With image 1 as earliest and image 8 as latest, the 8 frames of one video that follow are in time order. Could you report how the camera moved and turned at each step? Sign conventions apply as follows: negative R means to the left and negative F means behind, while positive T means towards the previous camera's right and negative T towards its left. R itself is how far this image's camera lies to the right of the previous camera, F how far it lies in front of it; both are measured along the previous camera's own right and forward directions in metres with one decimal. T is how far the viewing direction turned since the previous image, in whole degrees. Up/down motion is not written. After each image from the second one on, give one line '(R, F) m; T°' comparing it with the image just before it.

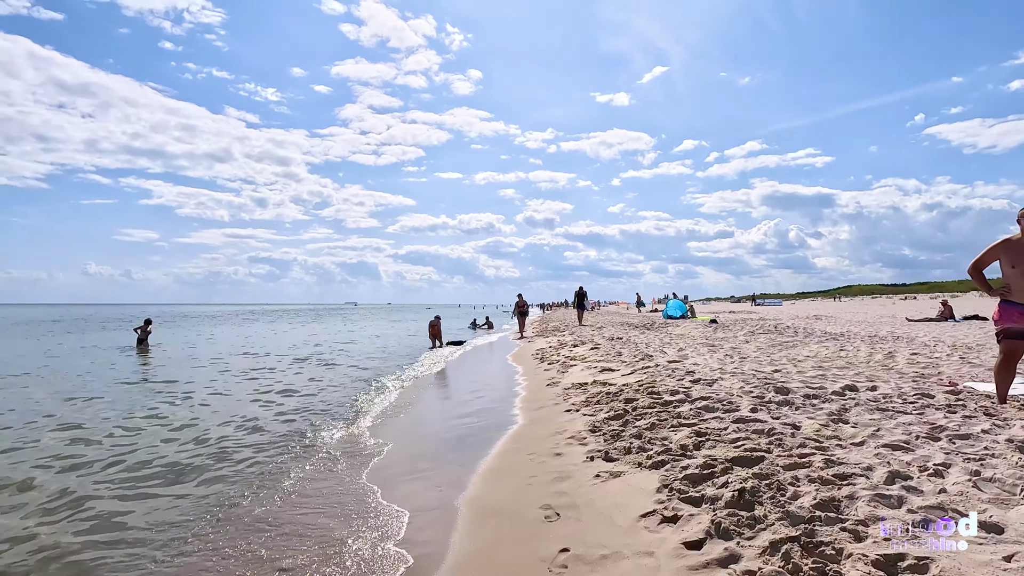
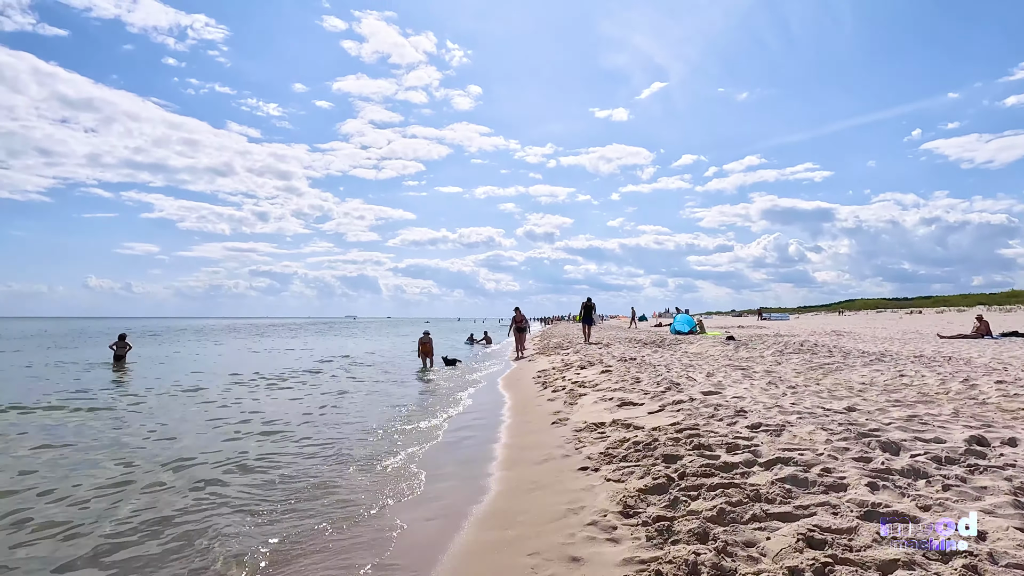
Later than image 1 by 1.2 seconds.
(0.0, +1.5) m; 0°
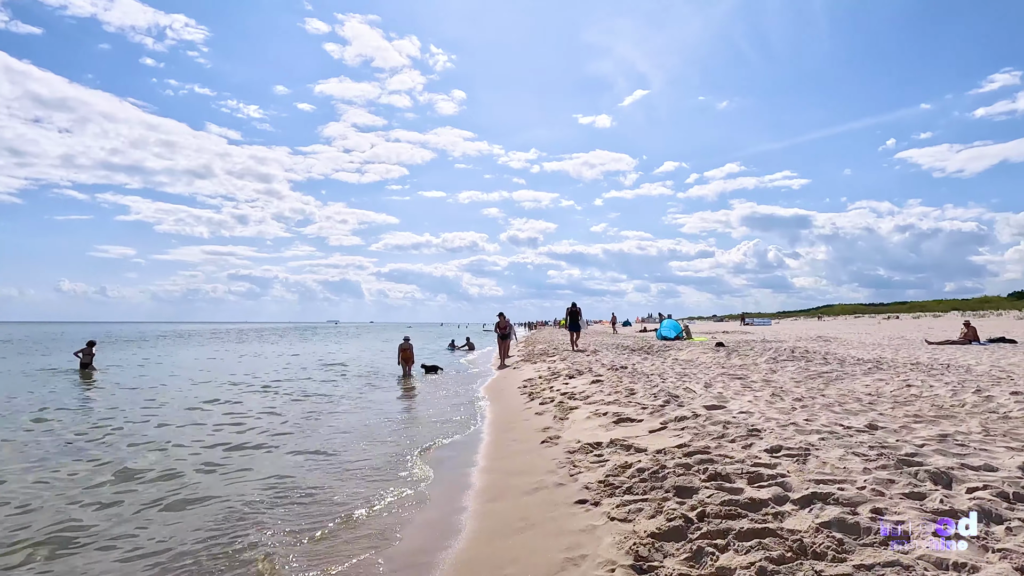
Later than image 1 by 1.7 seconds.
(0.0, +0.6) m; +2°
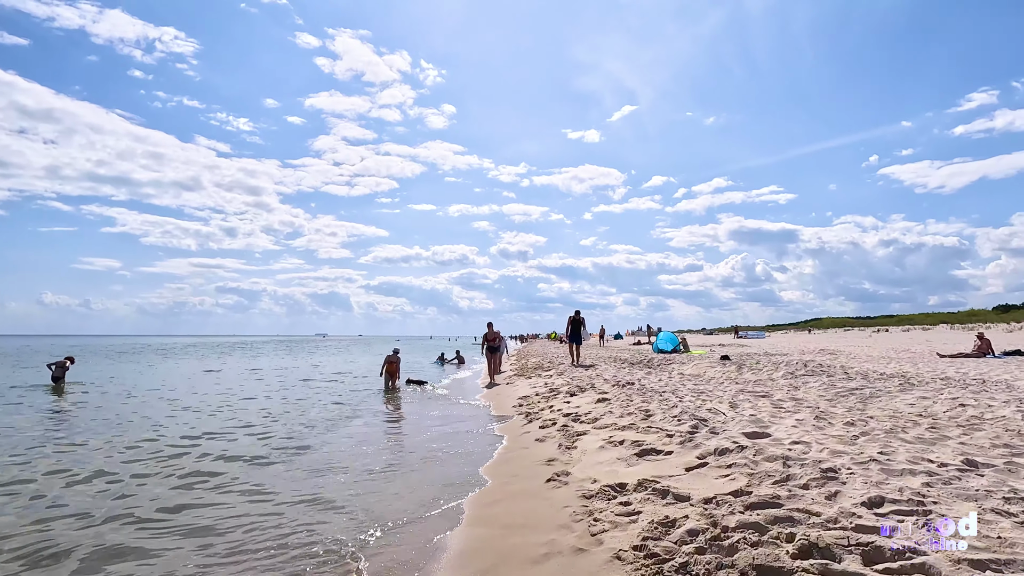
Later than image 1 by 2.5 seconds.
(-0.1, +1.0) m; +1°
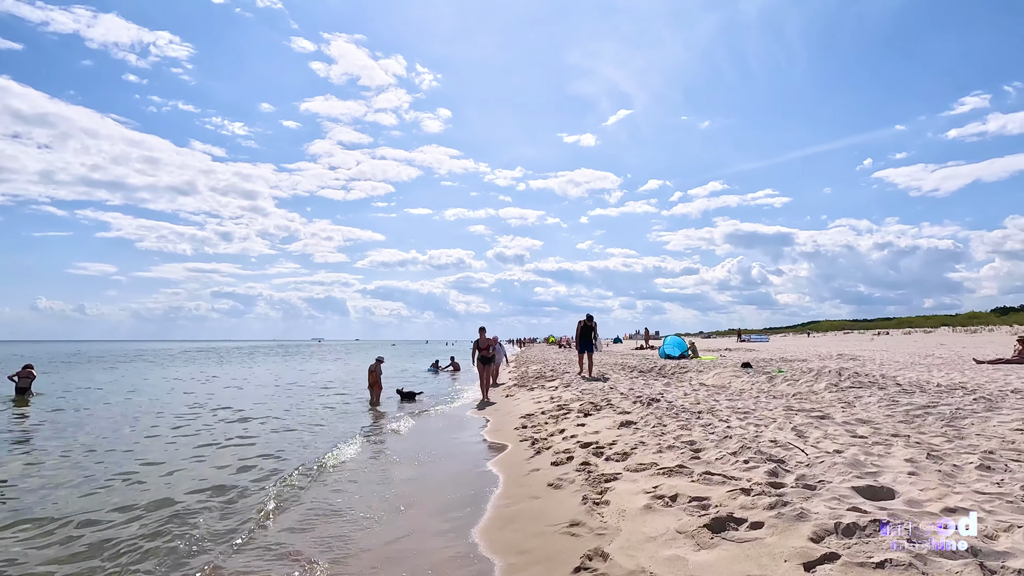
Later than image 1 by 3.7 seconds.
(-0.1, +1.5) m; 0°
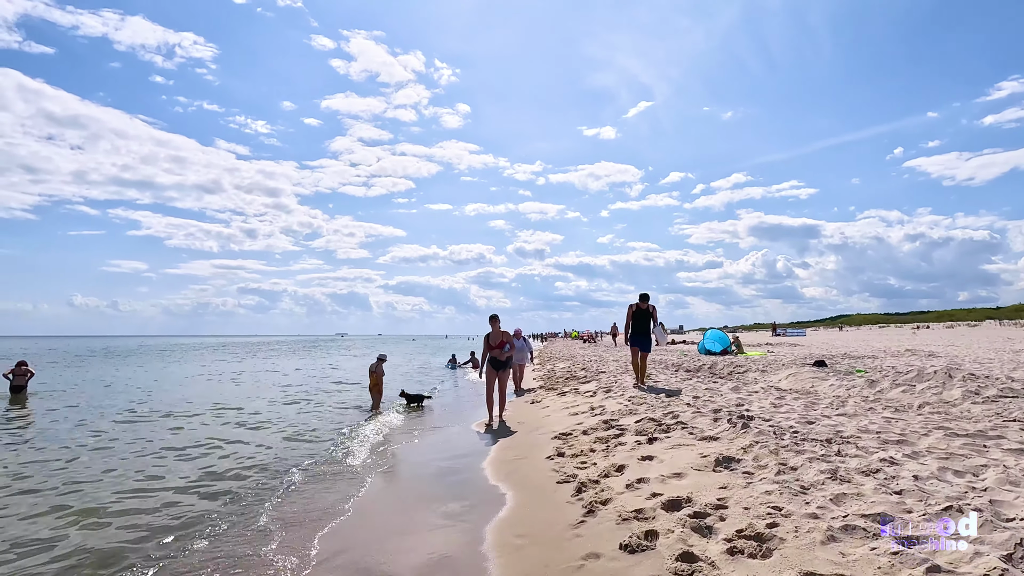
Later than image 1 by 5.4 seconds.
(-0.1, +2.2) m; -2°
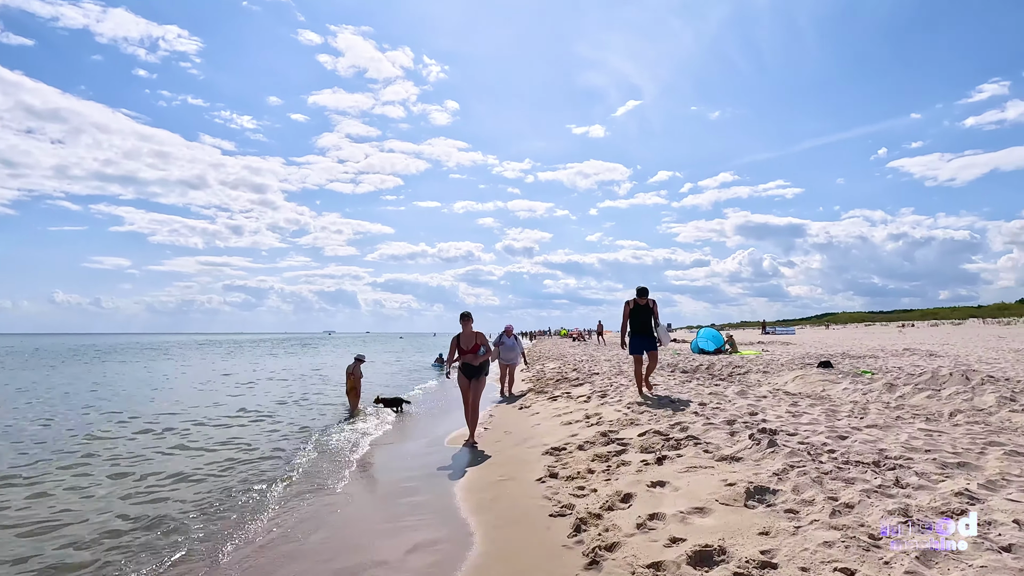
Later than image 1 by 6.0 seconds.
(0.0, +0.8) m; +1°
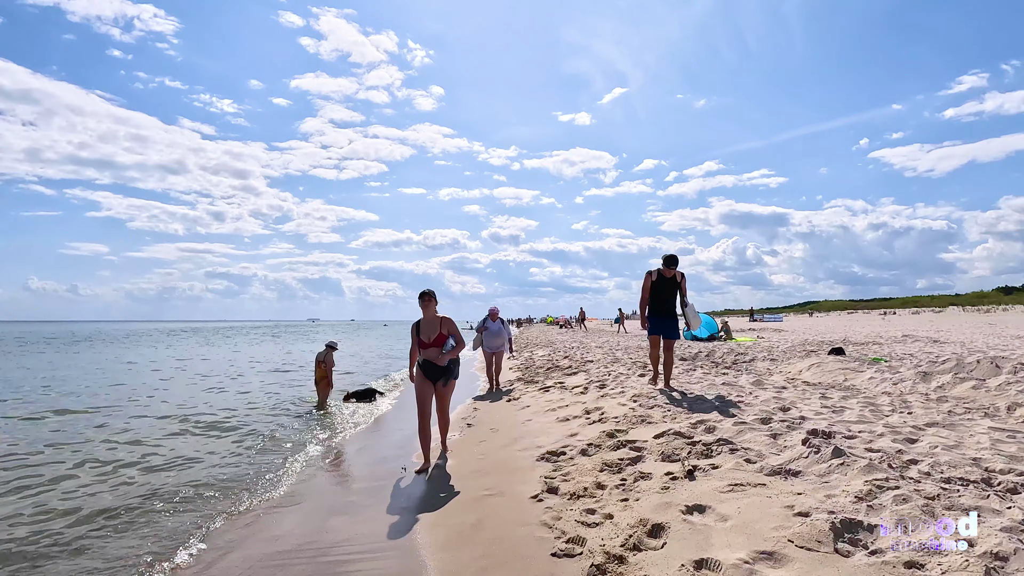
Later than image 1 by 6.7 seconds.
(0.0, +1.1) m; +2°
